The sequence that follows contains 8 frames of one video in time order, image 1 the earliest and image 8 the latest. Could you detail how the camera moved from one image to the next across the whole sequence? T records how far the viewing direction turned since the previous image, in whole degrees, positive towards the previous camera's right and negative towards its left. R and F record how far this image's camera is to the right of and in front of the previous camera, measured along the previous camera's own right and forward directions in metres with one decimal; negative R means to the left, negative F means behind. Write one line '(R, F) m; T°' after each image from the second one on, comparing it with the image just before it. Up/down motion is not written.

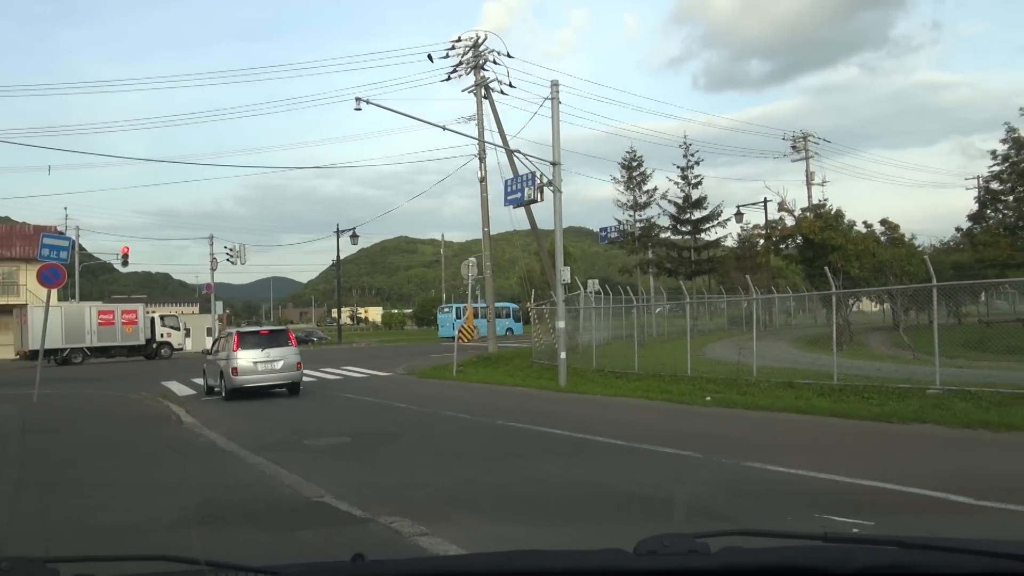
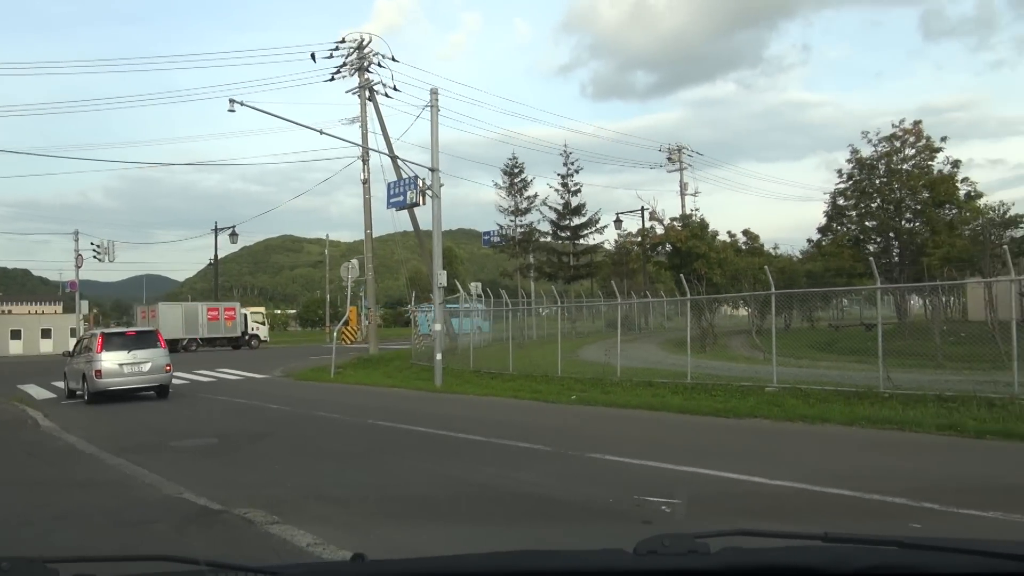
(+0.3, -0.6) m; +8°
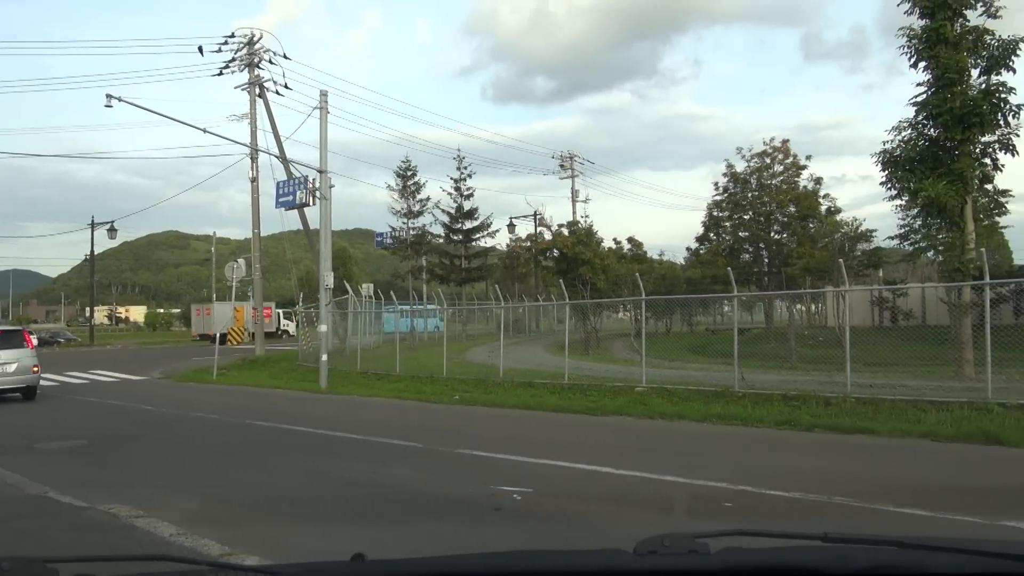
(+0.3, -0.5) m; +7°
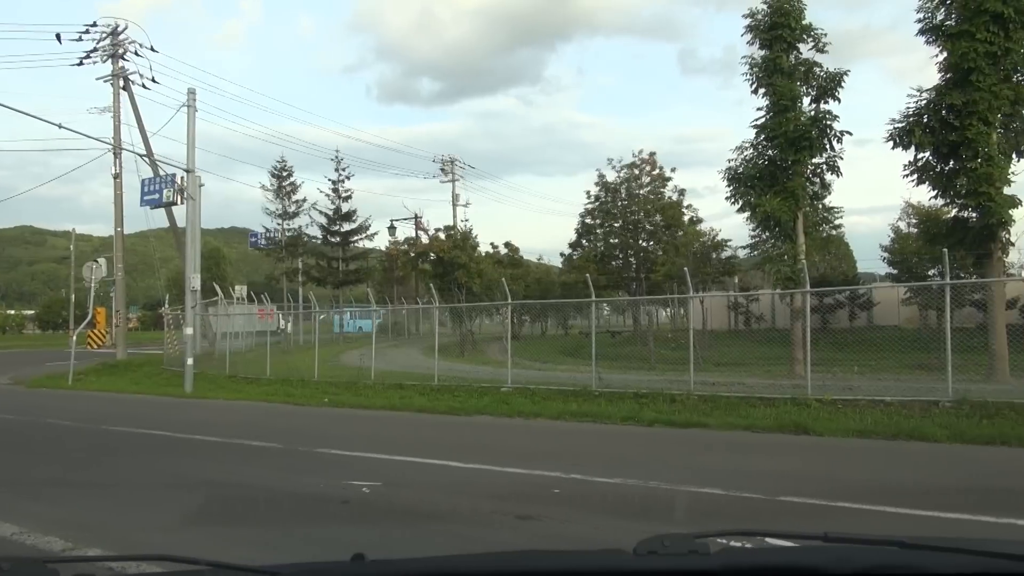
(+0.3, -0.5) m; +8°
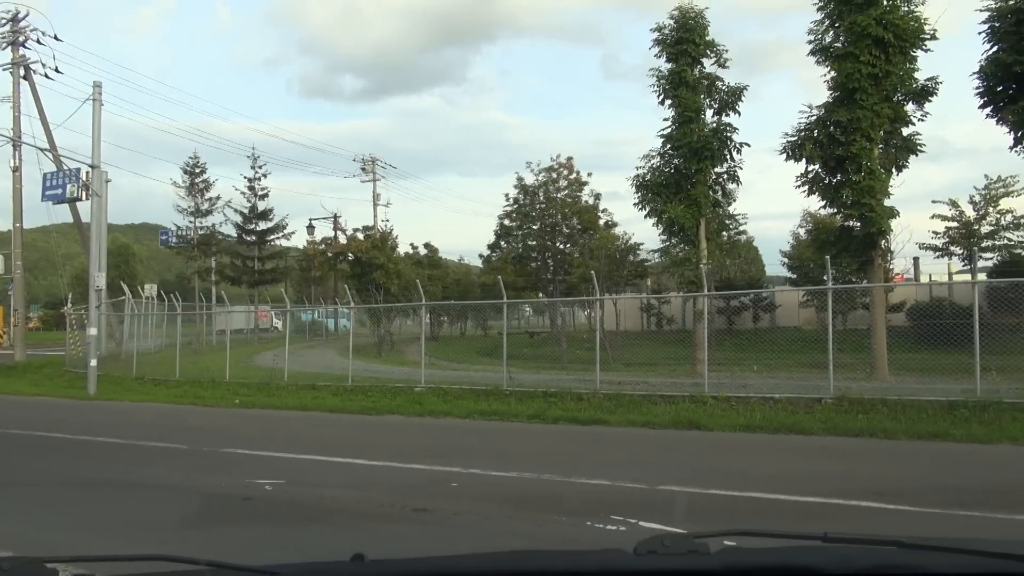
(+0.2, -0.3) m; +6°
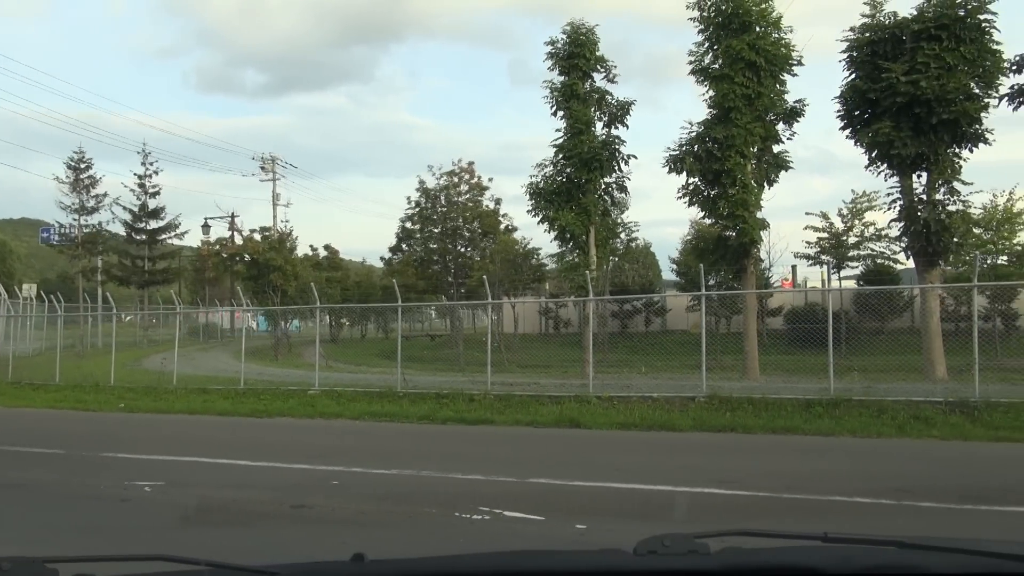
(+0.2, -0.4) m; +7°
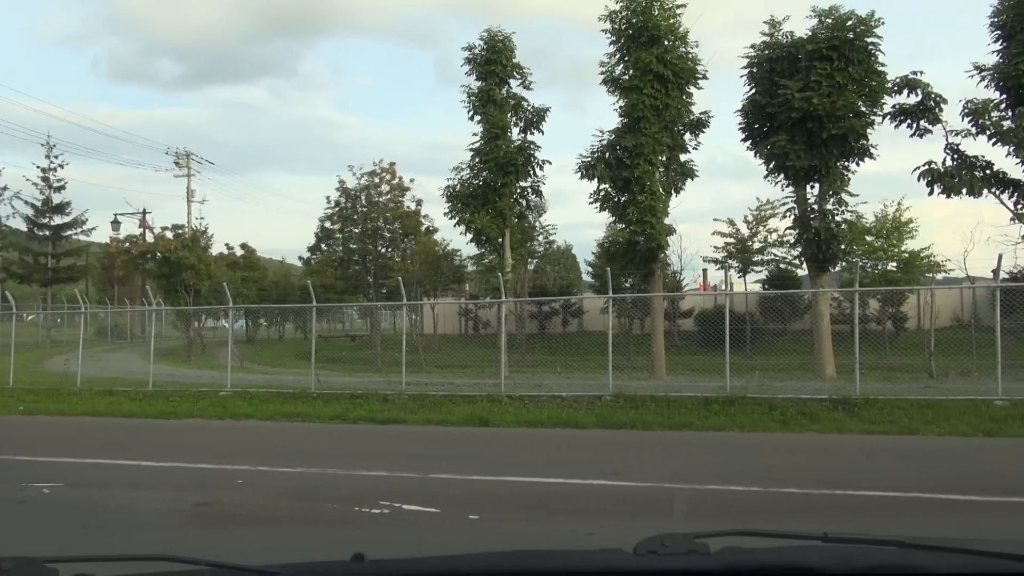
(+0.2, -0.3) m; +5°
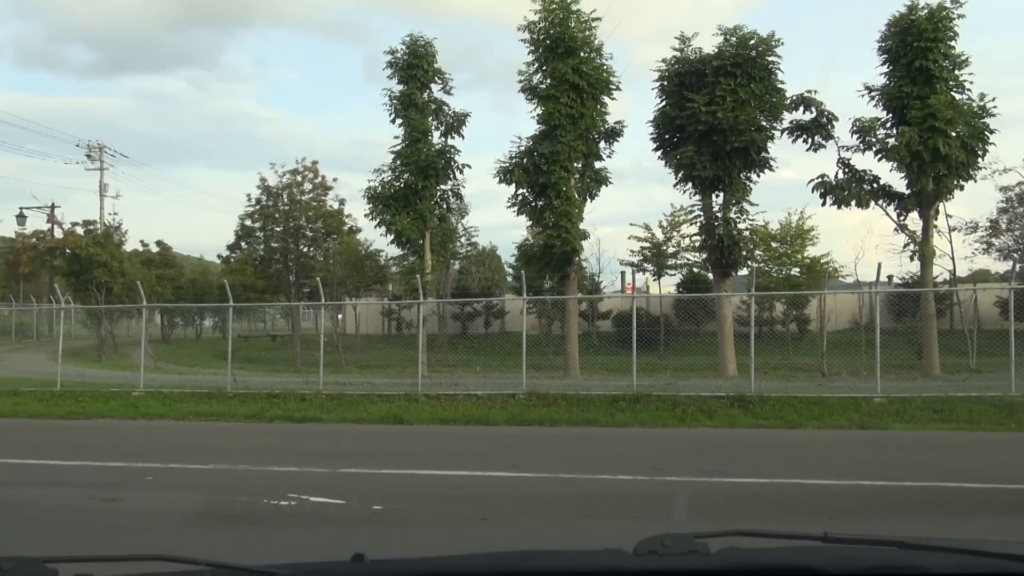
(+0.2, -0.4) m; +5°
